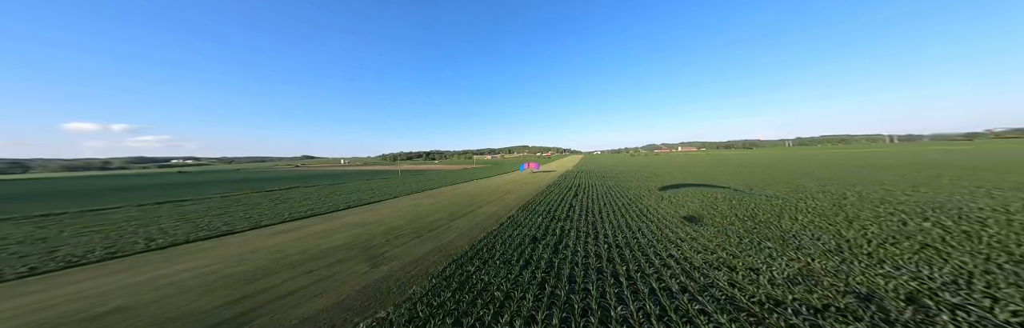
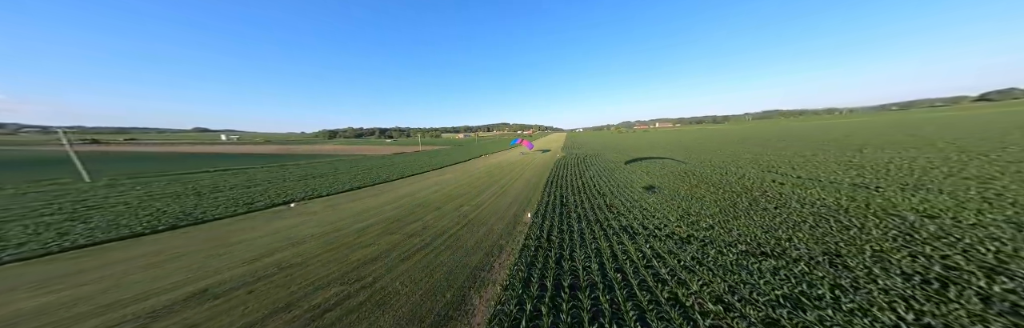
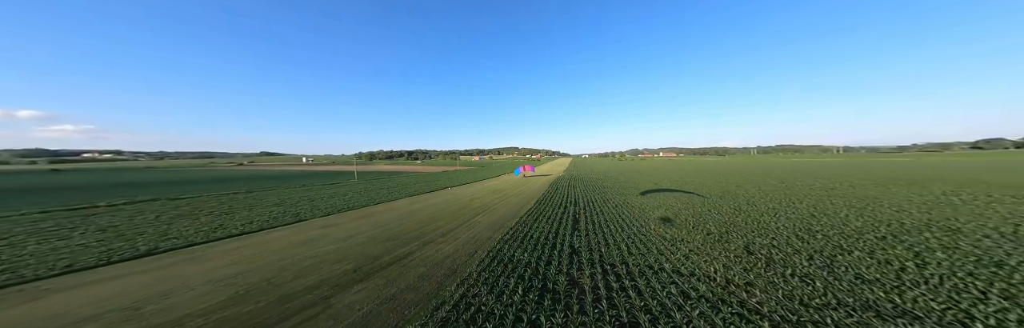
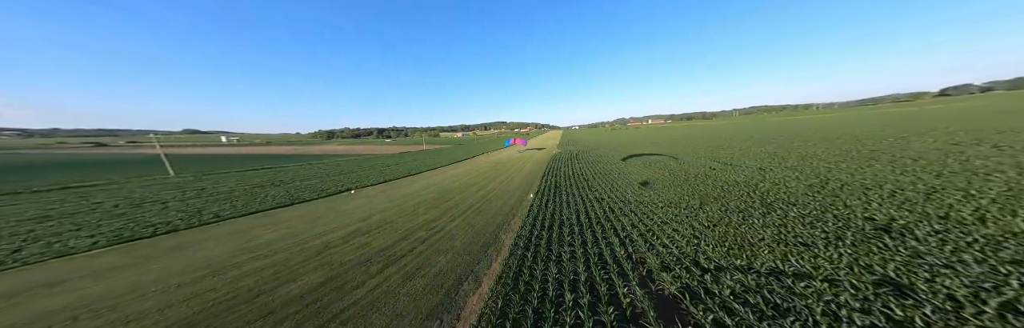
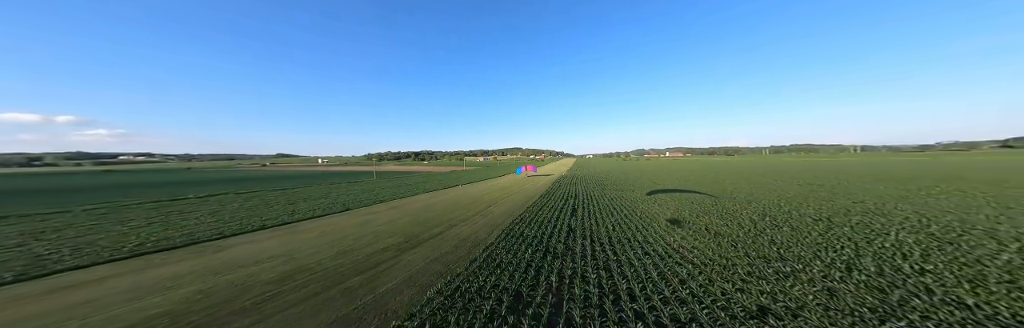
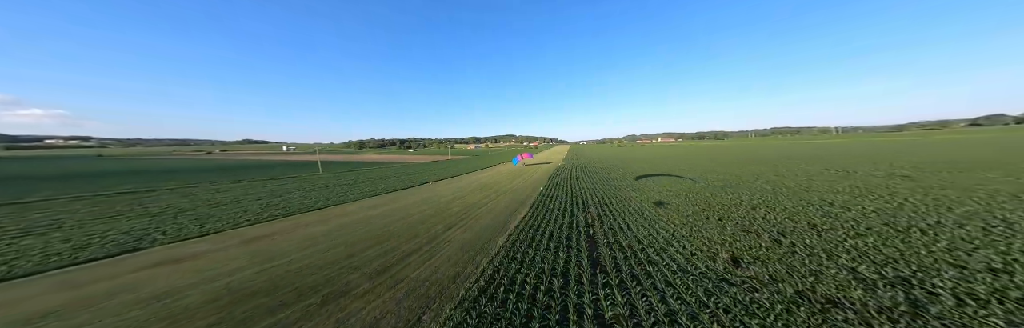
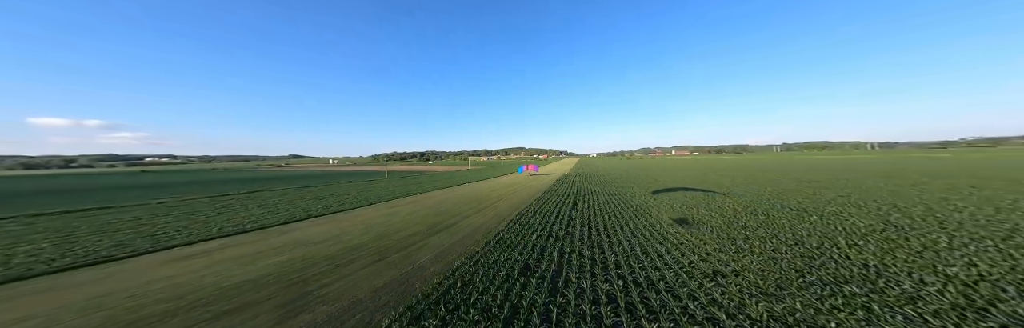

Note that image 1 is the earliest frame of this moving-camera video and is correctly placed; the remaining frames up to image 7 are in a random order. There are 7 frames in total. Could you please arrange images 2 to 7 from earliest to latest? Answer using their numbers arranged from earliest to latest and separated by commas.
7, 5, 3, 6, 4, 2
